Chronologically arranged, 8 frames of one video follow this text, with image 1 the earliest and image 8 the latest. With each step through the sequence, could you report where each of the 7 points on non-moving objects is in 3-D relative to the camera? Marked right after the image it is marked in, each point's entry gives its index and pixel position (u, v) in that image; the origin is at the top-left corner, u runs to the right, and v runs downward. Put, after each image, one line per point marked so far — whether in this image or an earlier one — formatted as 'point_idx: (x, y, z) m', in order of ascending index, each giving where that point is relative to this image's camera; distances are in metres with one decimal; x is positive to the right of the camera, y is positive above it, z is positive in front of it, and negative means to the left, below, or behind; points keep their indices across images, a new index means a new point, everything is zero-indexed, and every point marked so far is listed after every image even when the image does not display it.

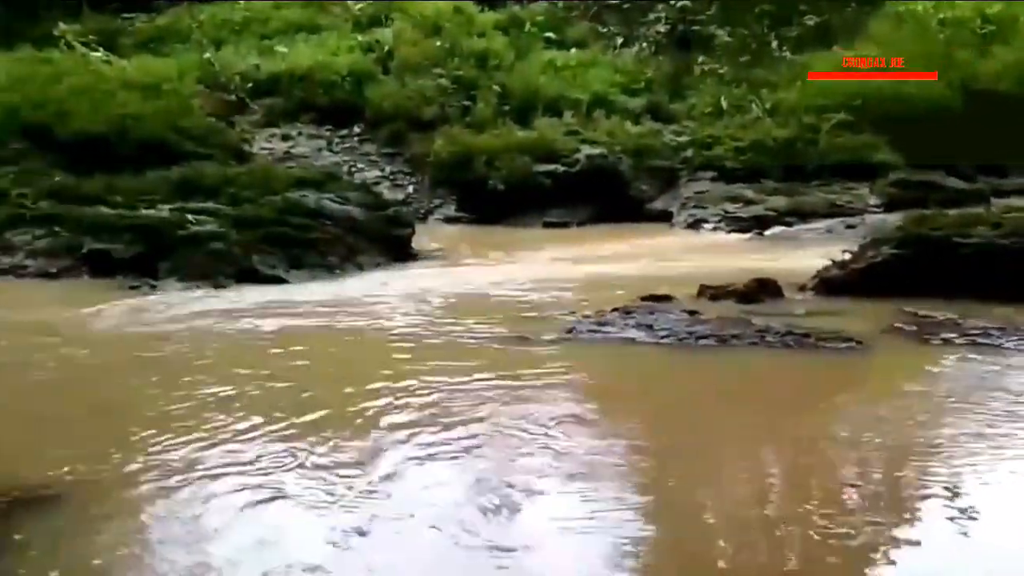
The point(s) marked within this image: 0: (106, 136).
0: (-4.0, +1.5, +9.9) m
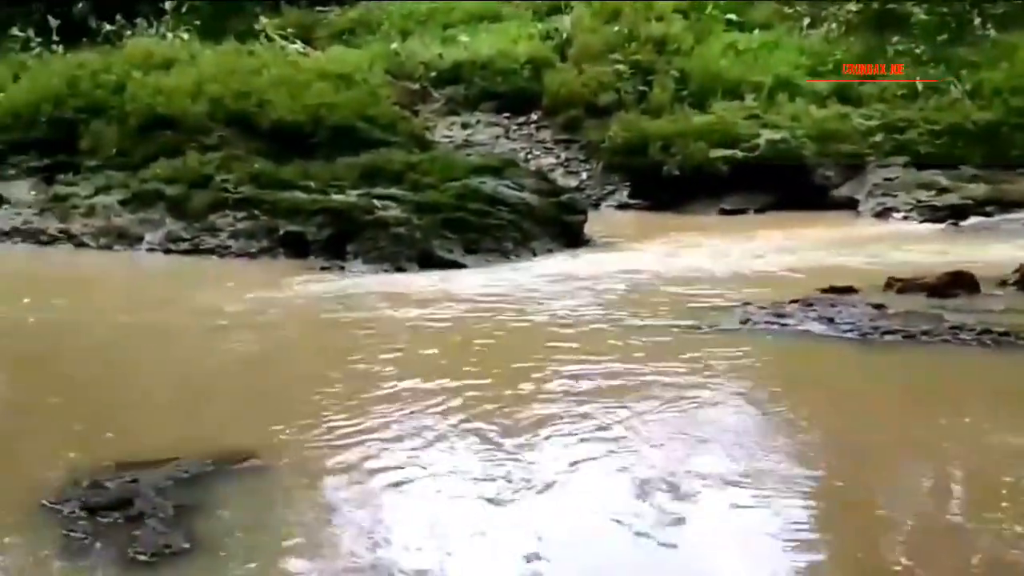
0: (-2.2, +1.7, +10.5) m
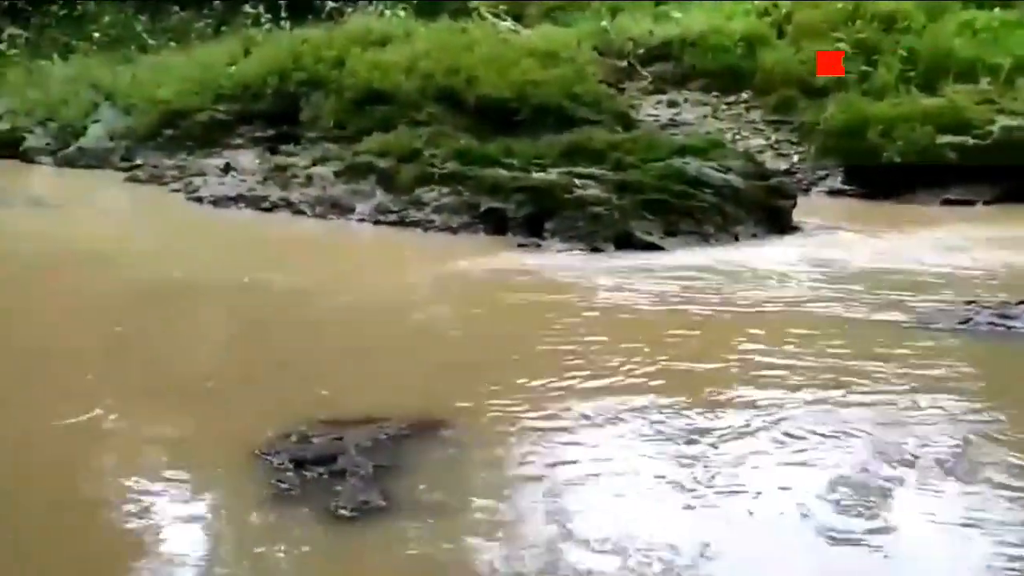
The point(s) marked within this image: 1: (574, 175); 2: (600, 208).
0: (0.0, +2.0, +10.6) m
1: (+0.6, +1.1, +9.6) m
2: (+0.8, +0.7, +9.3) m
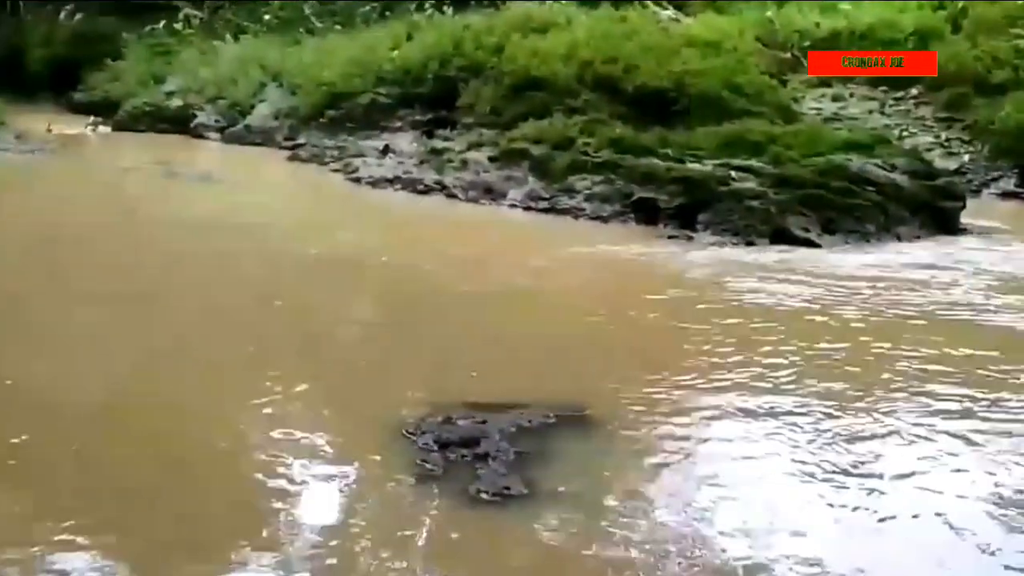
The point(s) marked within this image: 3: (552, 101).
0: (+1.6, +2.0, +10.5) m
1: (+2.1, +1.1, +9.4) m
2: (+2.2, +0.8, +9.1) m
3: (+0.5, +2.0, +10.7) m
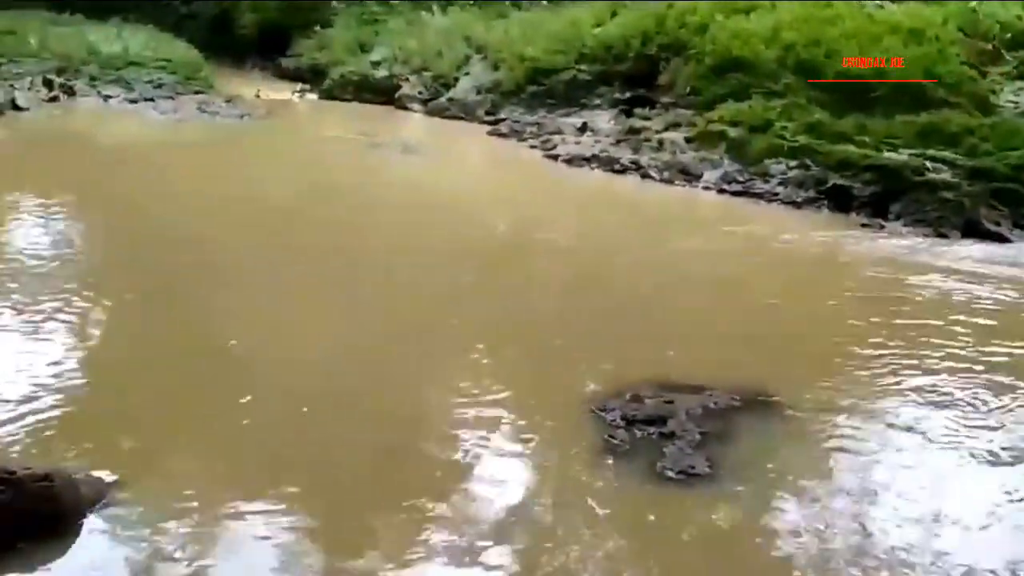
0: (+3.5, +2.2, +10.5) m
1: (+3.9, +1.2, +9.5) m
2: (+4.0, +0.9, +9.2) m
3: (+2.3, +2.2, +10.8) m
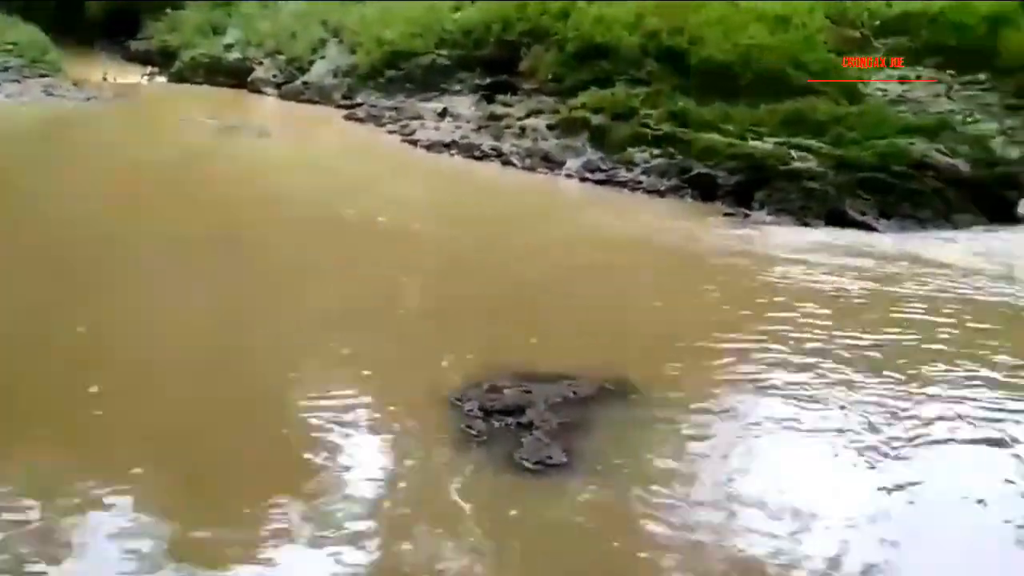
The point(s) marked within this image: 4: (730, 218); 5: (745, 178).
0: (+2.2, +2.3, +10.3) m
1: (+2.6, +1.3, +9.3) m
2: (+2.7, +0.9, +9.0) m
3: (+1.1, +2.3, +10.6) m
4: (+1.9, +0.6, +8.9) m
5: (+2.1, +1.0, +9.2) m
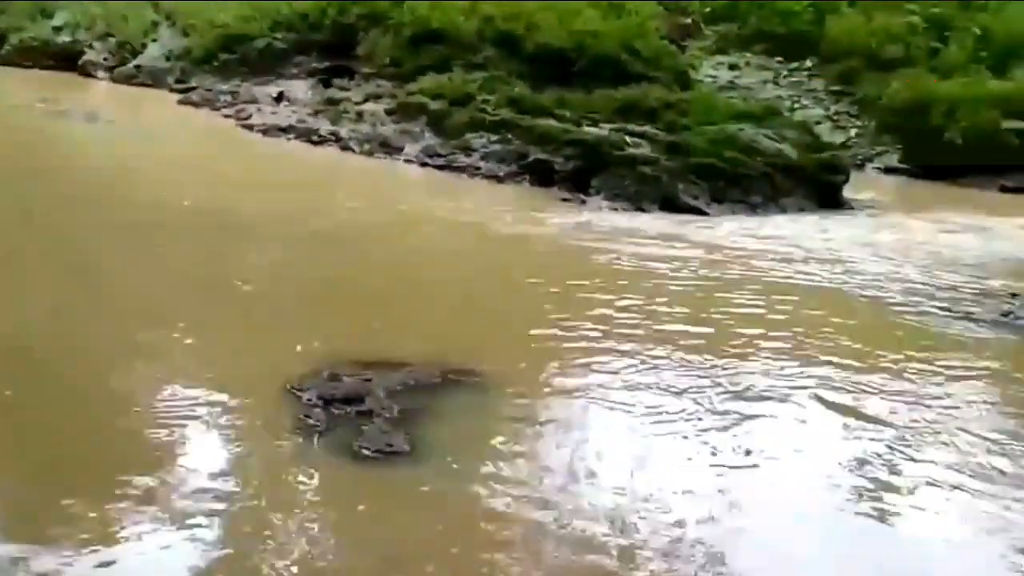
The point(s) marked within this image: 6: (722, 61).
0: (+0.6, +2.5, +10.4) m
1: (+1.1, +1.5, +9.5) m
2: (+1.2, +1.1, +9.2) m
3: (-0.5, +2.5, +10.6) m
4: (+0.5, +0.8, +9.1) m
5: (+0.6, +1.2, +9.3) m
6: (+2.7, +2.9, +12.6) m
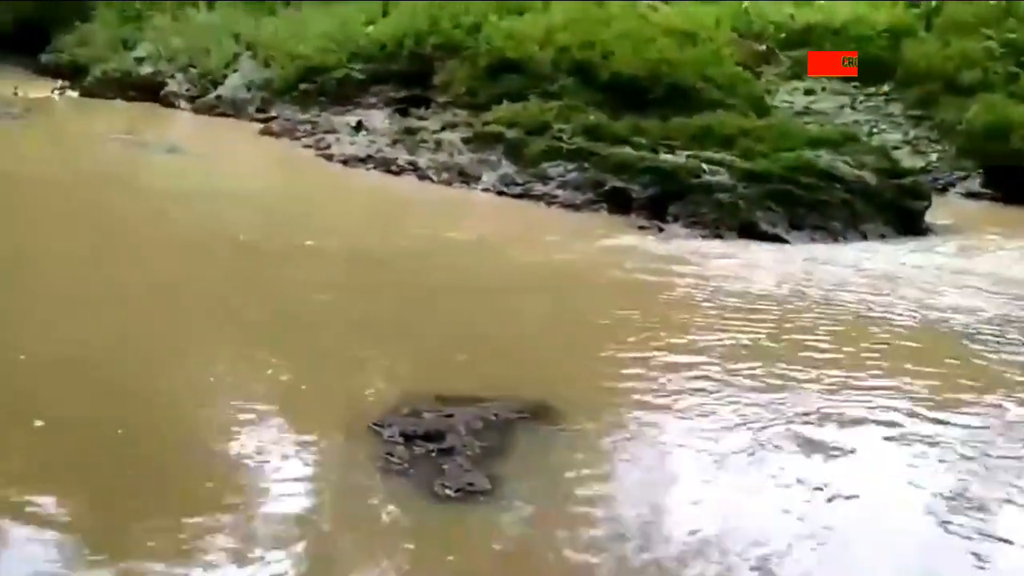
0: (+1.3, +2.2, +10.4) m
1: (+1.8, +1.2, +9.5) m
2: (+1.9, +0.8, +9.1) m
3: (+0.2, +2.2, +10.7) m
4: (+1.2, +0.5, +9.0) m
5: (+1.4, +0.9, +9.3) m
6: (+3.5, +2.5, +12.6) m
